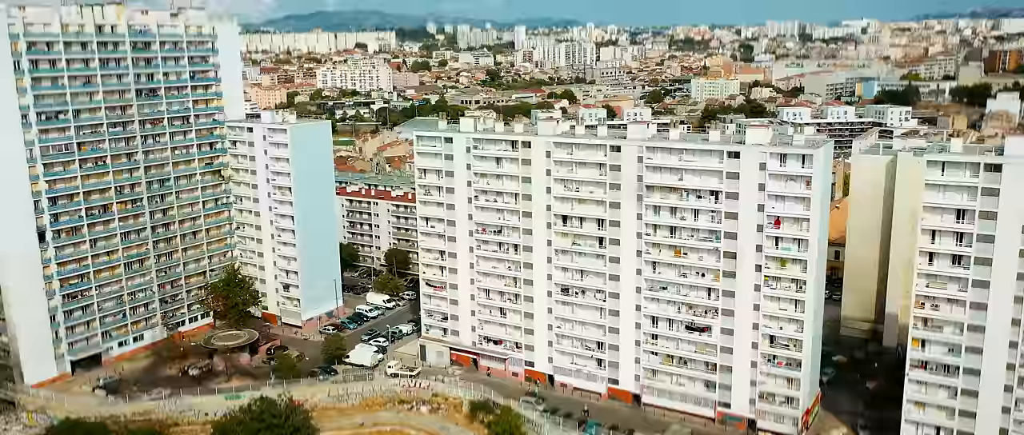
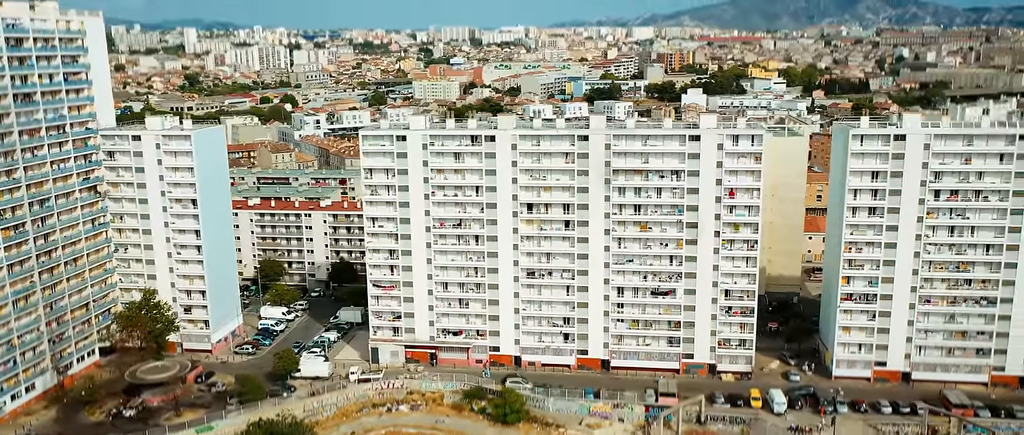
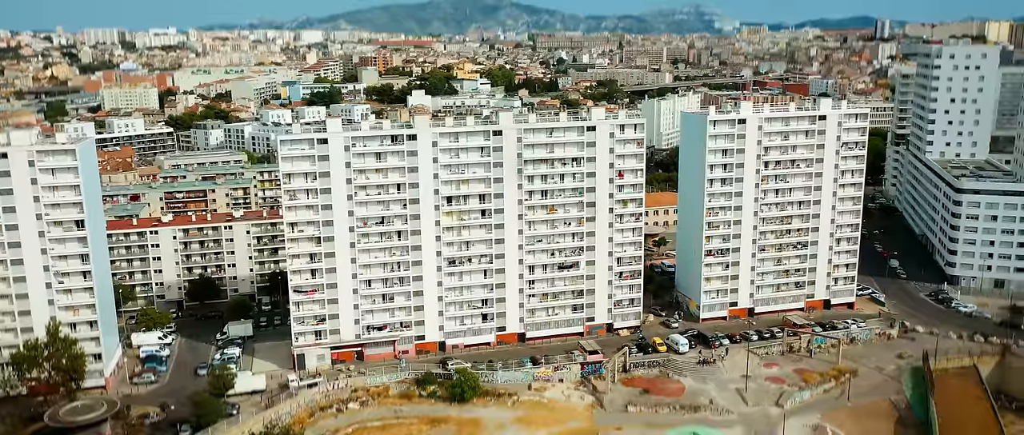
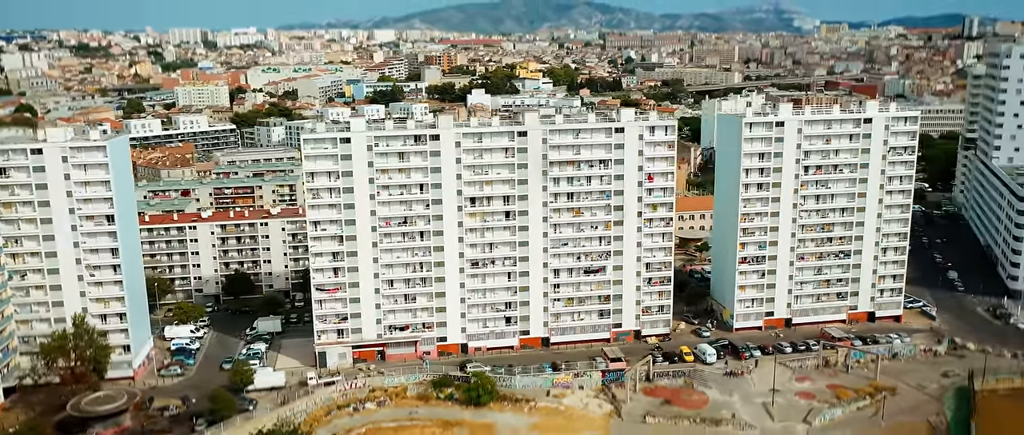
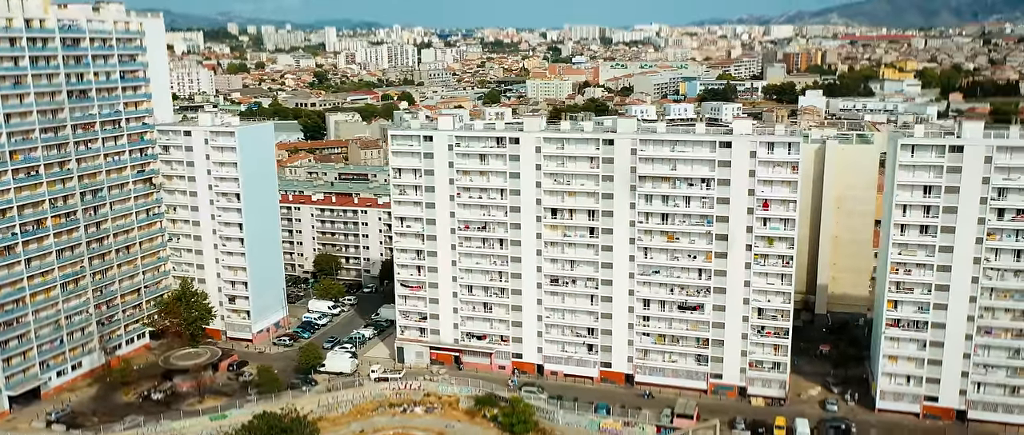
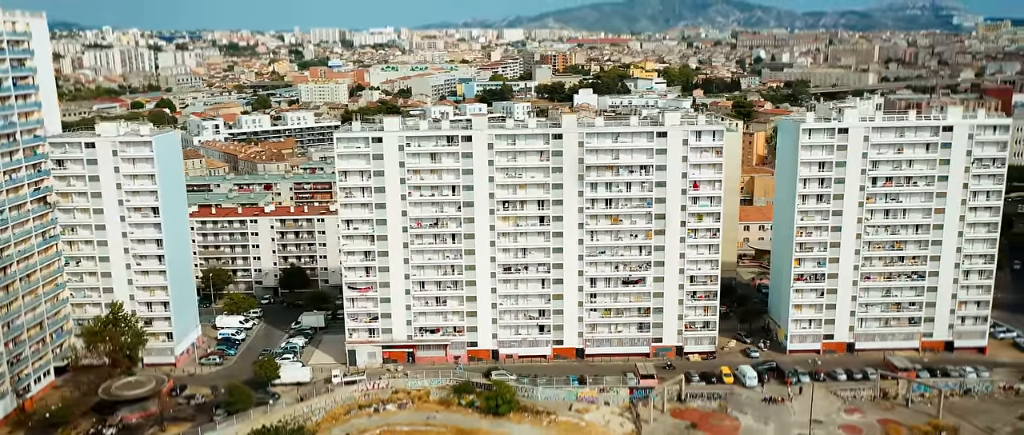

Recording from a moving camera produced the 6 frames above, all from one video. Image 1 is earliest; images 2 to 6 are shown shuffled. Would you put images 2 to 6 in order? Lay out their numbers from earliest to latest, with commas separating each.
5, 2, 6, 4, 3
